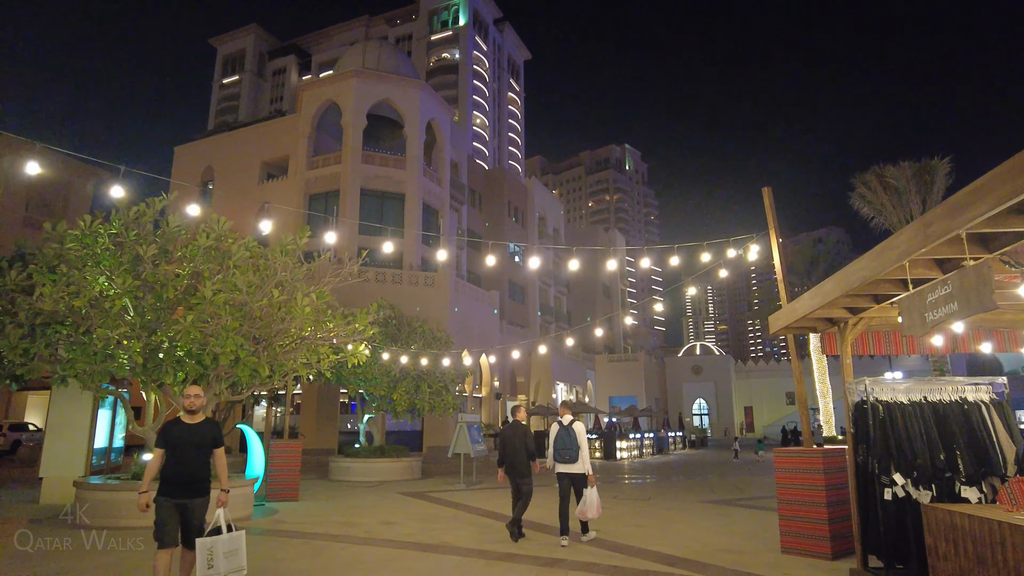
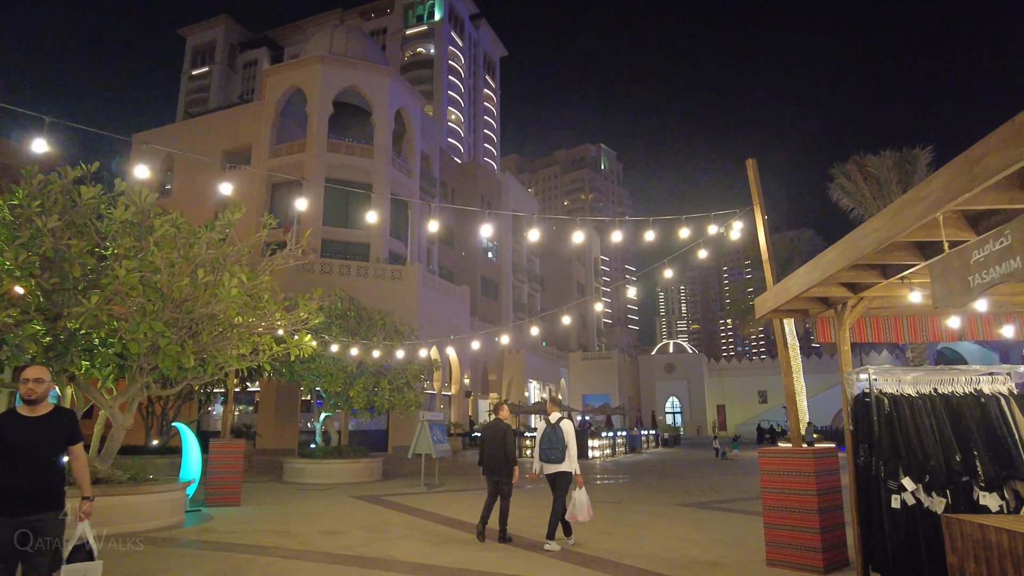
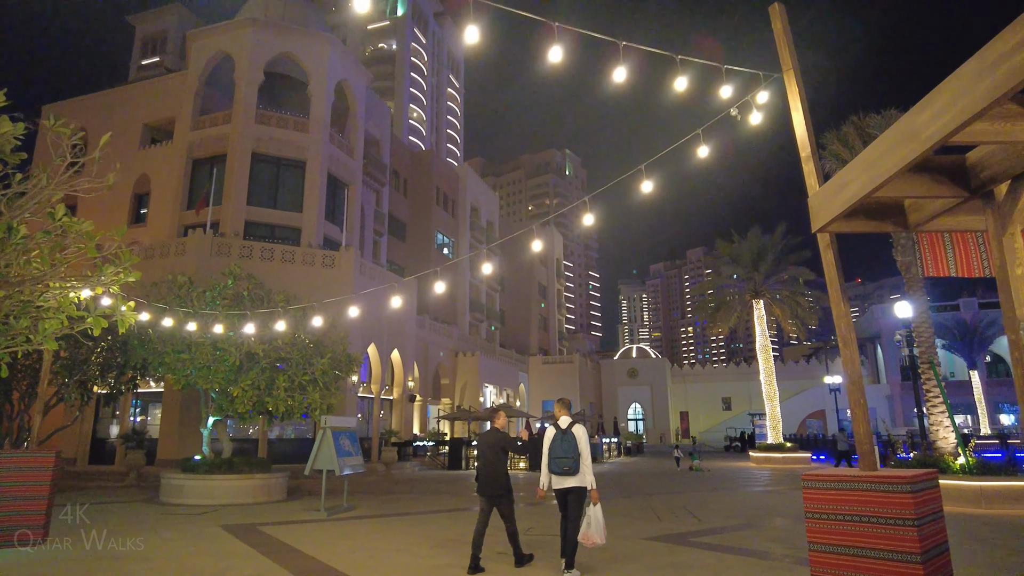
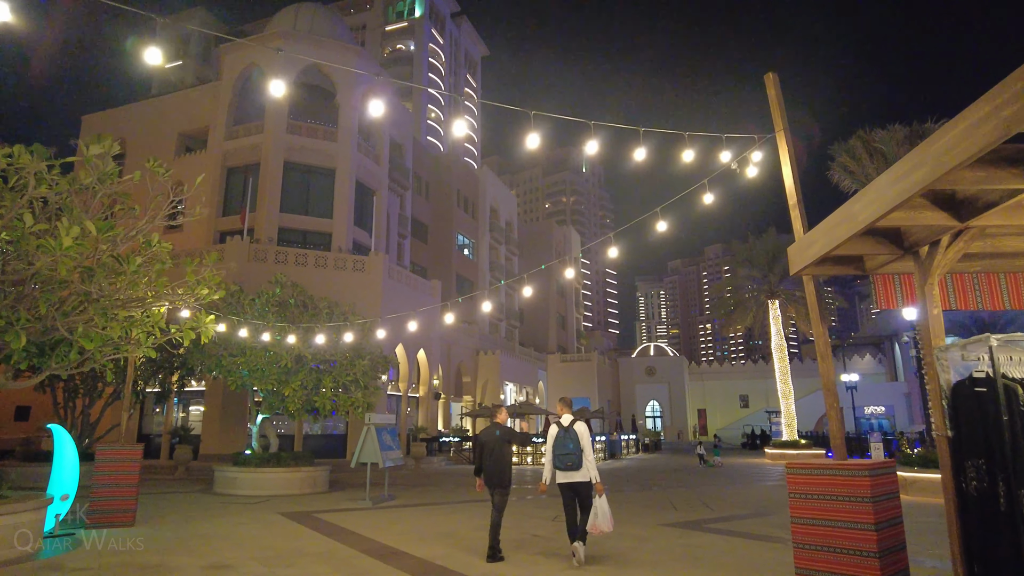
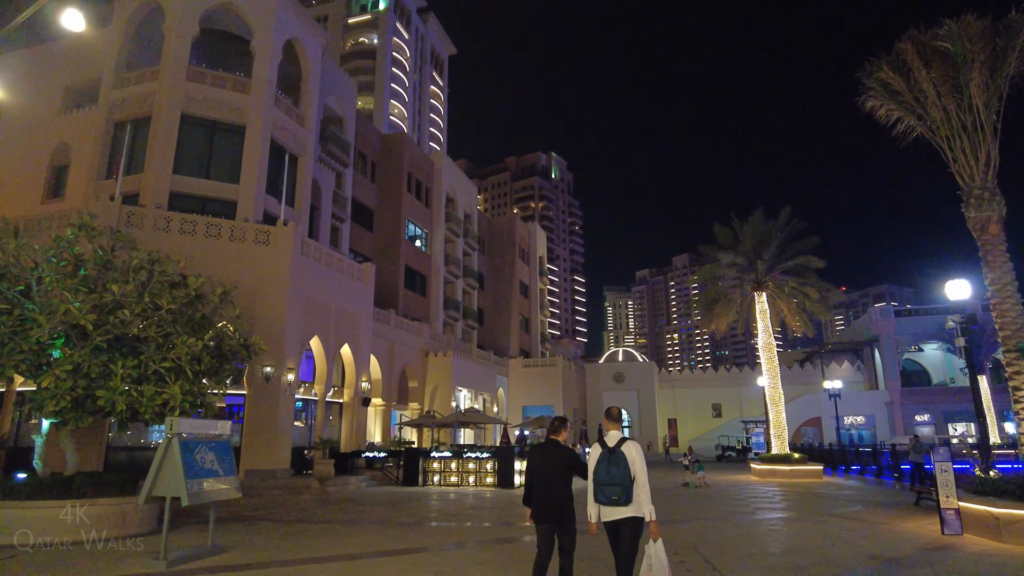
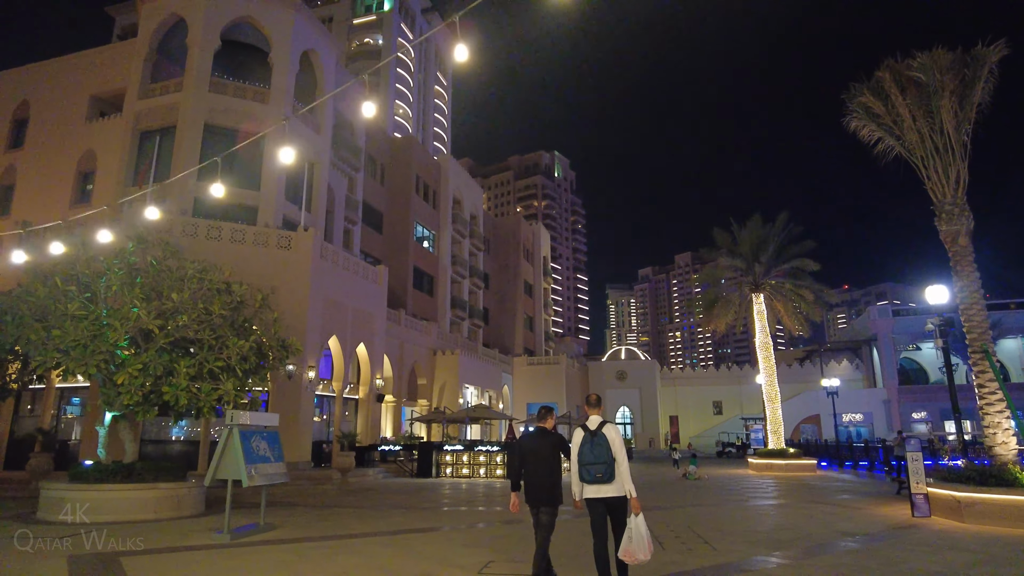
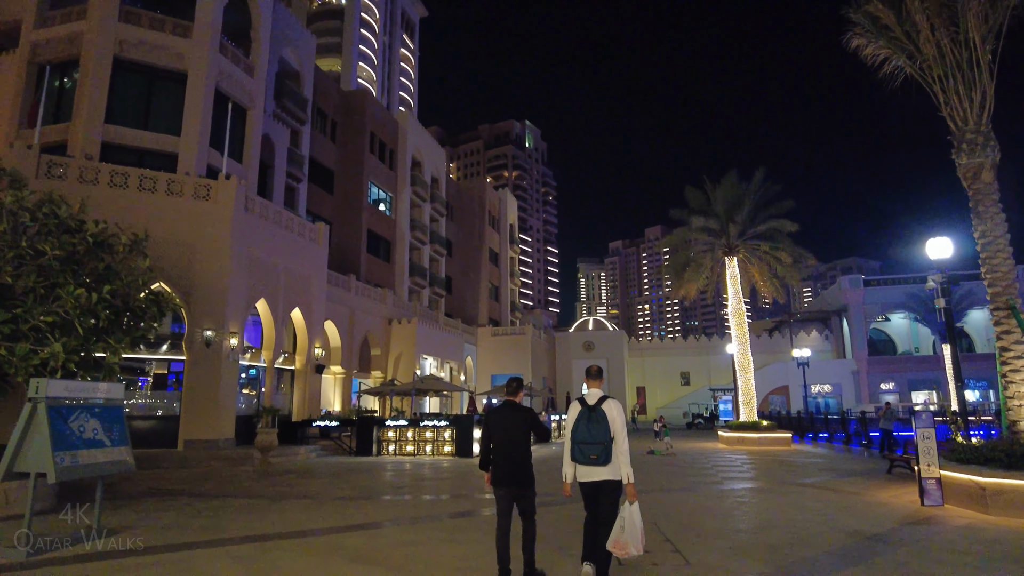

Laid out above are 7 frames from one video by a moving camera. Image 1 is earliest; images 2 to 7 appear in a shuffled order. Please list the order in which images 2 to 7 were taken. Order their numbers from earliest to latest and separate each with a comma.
2, 4, 3, 6, 5, 7
